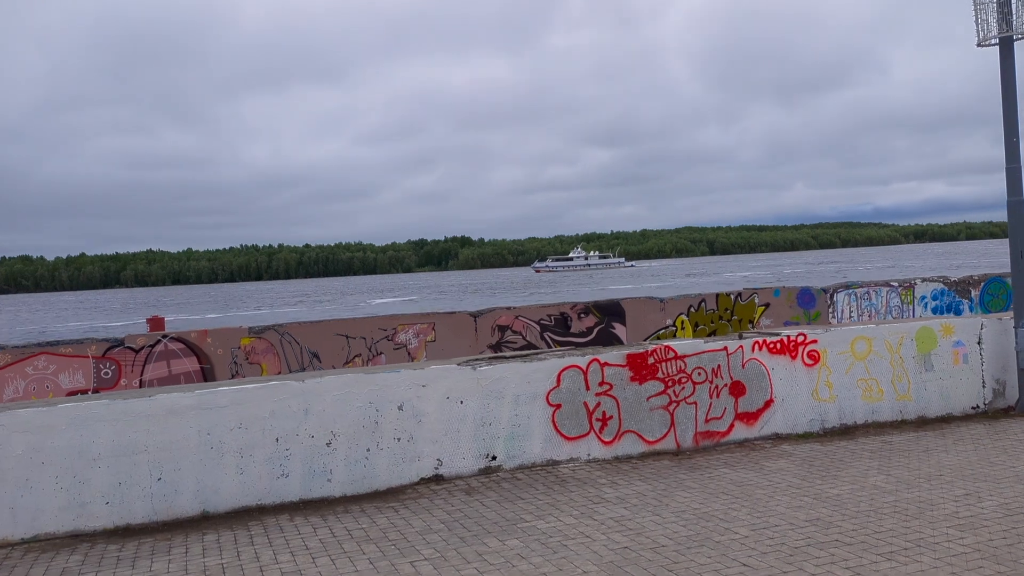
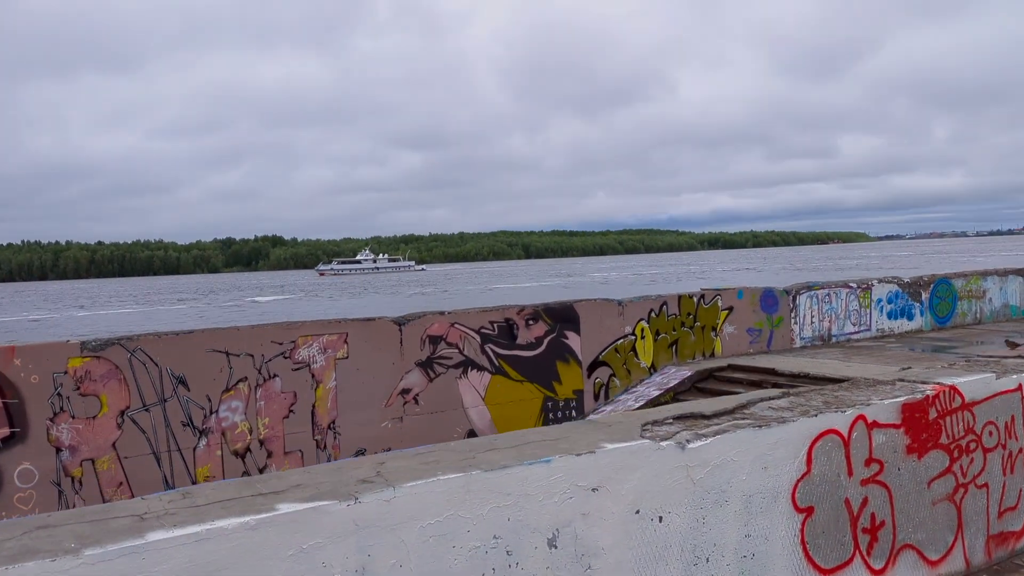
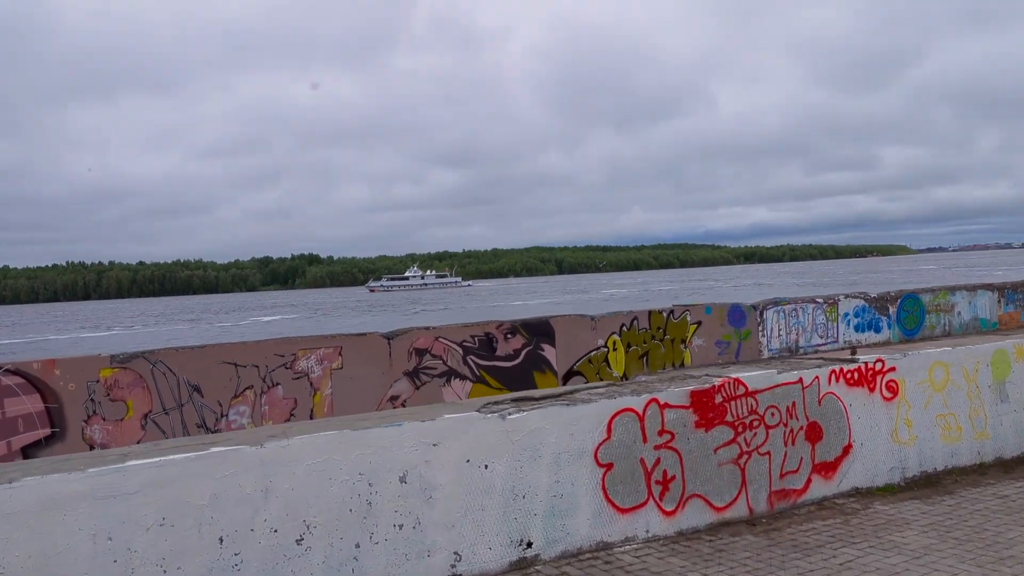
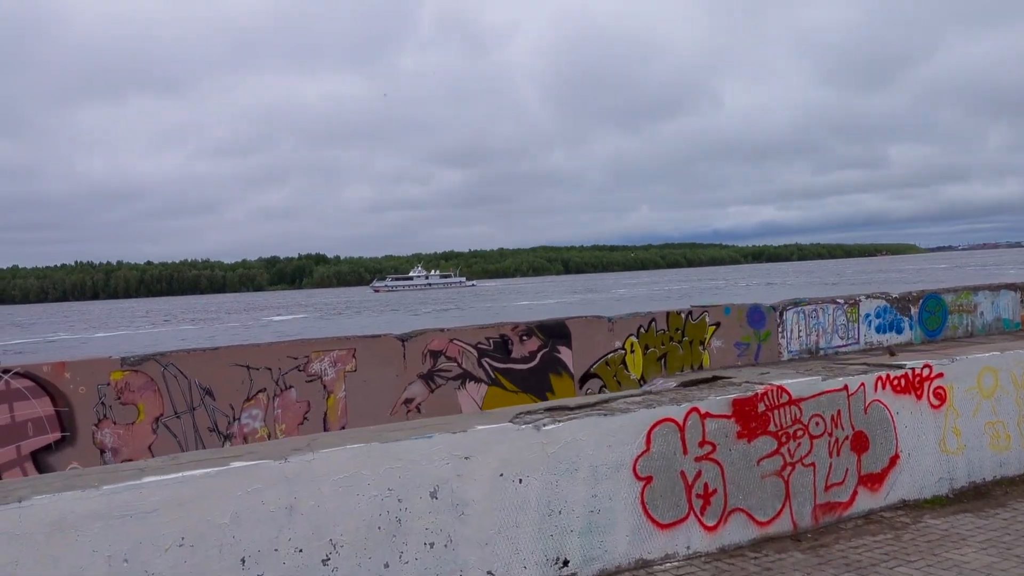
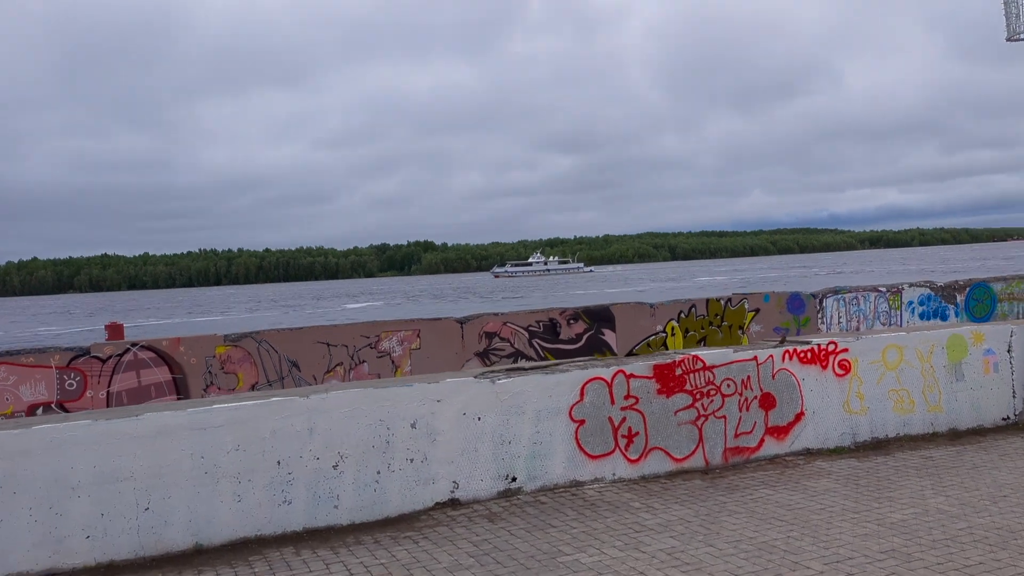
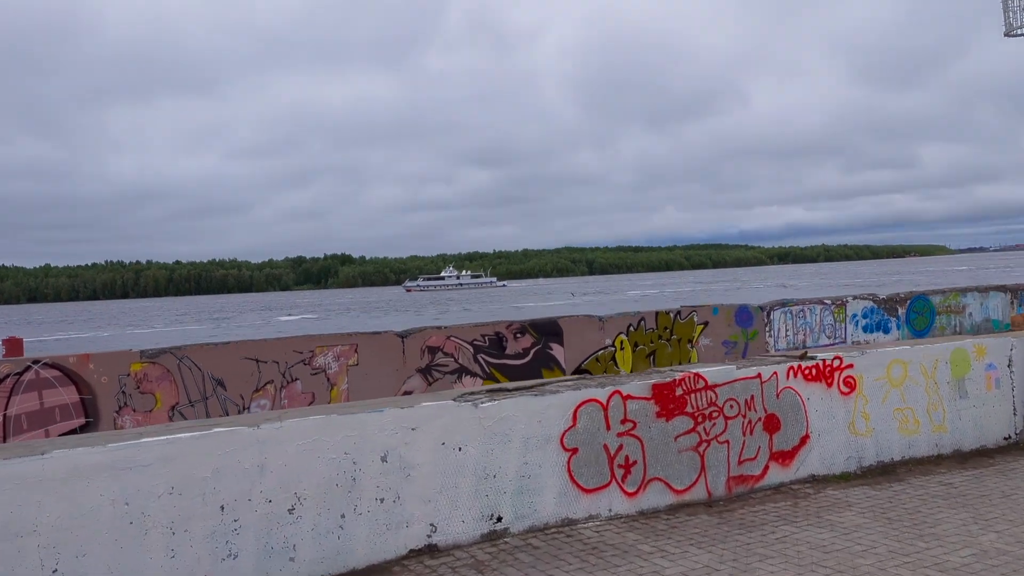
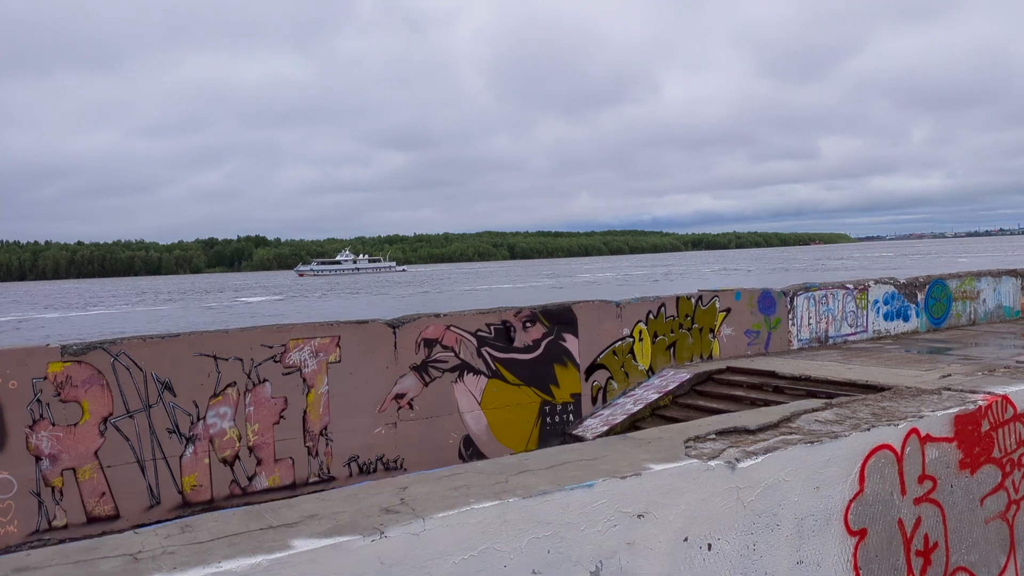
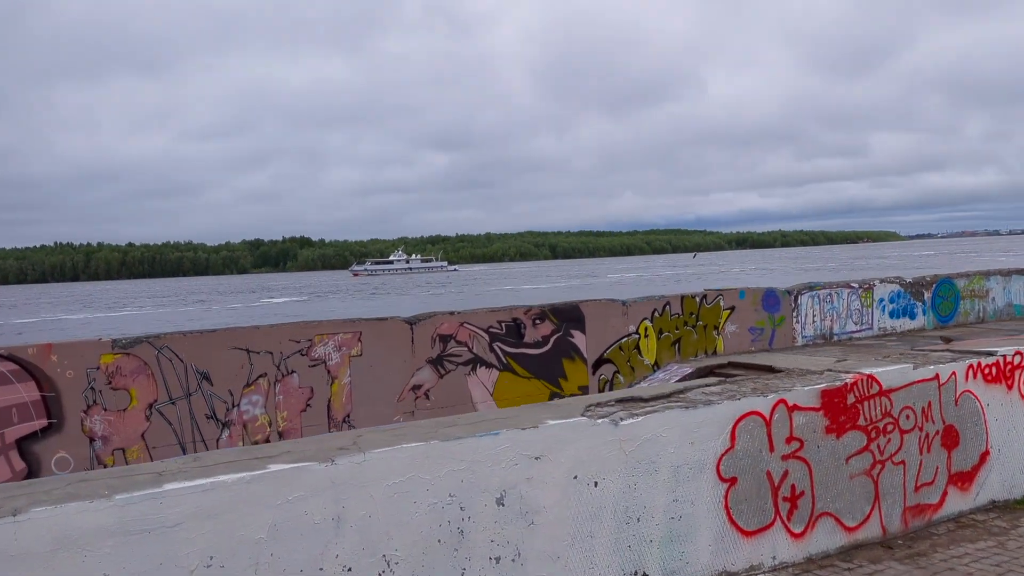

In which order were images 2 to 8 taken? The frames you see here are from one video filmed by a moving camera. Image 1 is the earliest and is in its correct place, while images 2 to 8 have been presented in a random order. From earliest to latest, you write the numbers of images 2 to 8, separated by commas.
5, 6, 3, 4, 8, 2, 7
